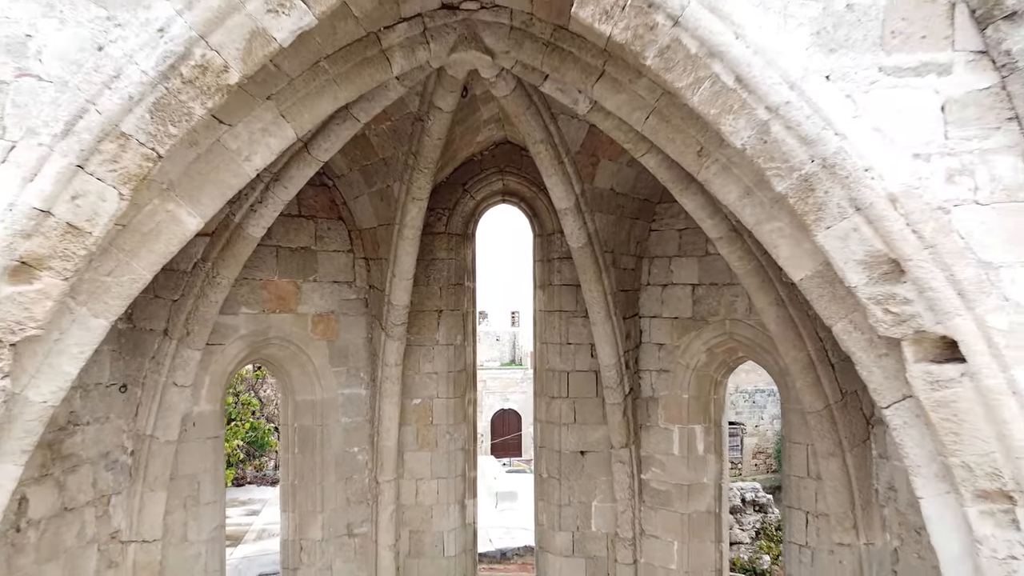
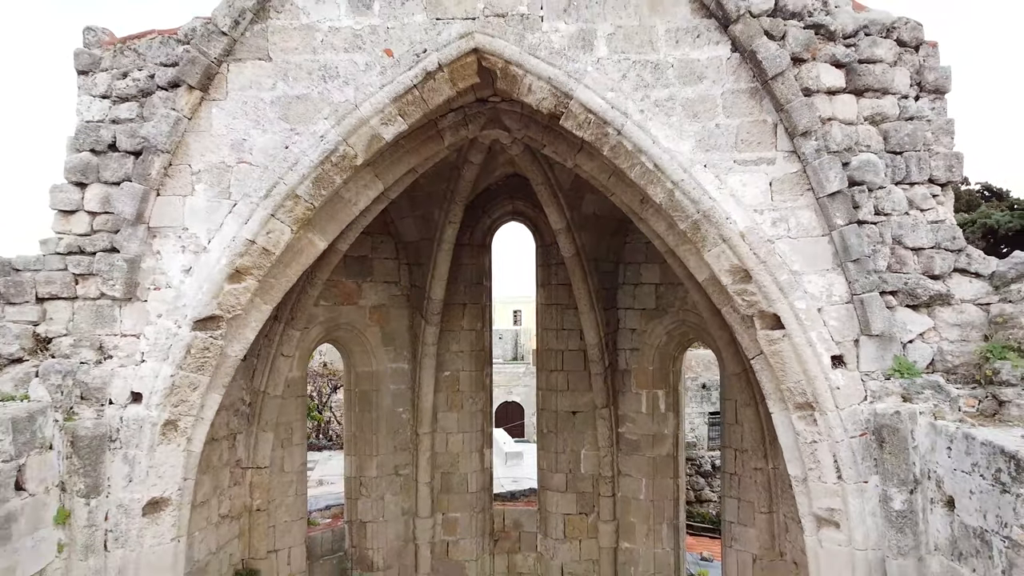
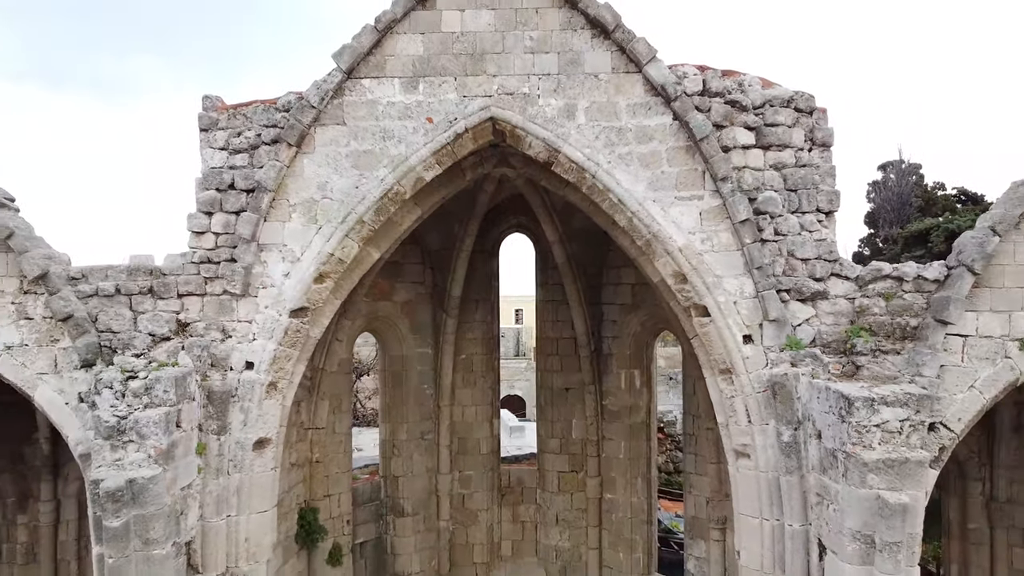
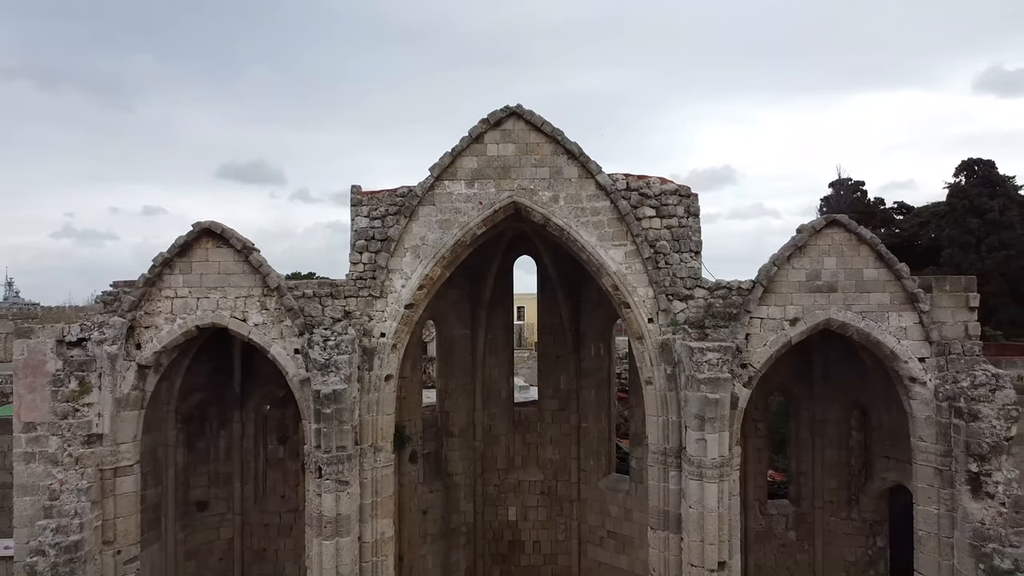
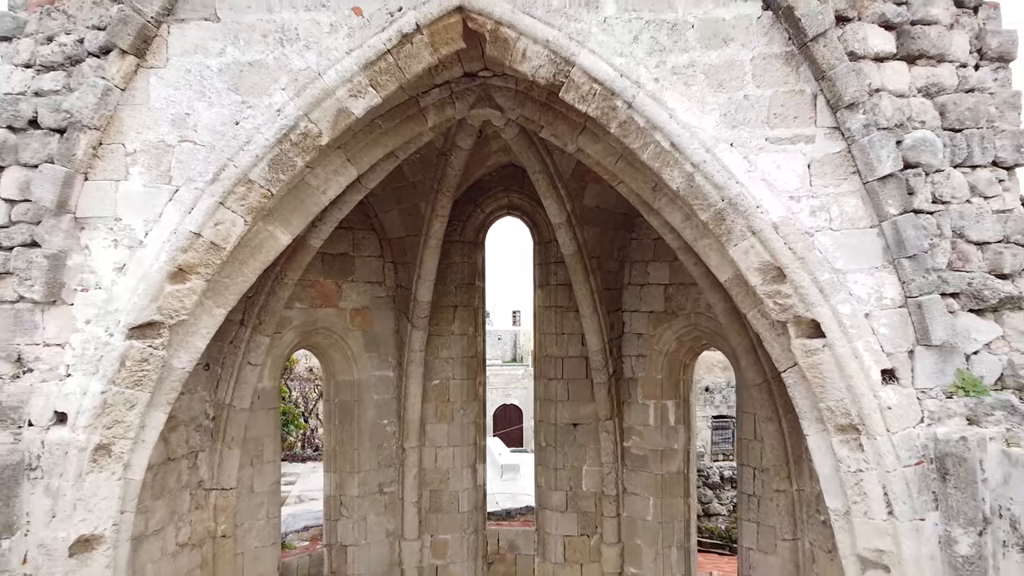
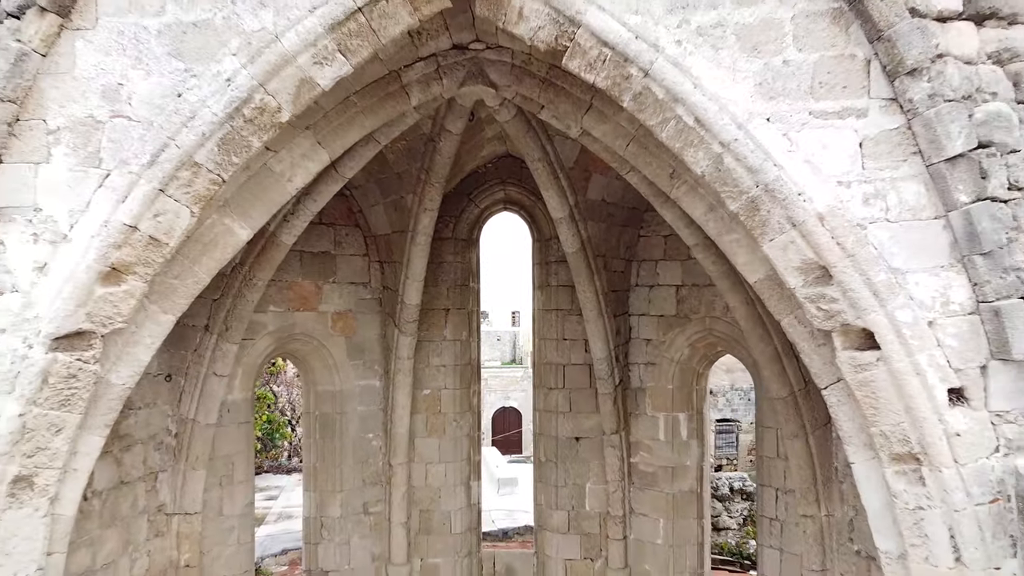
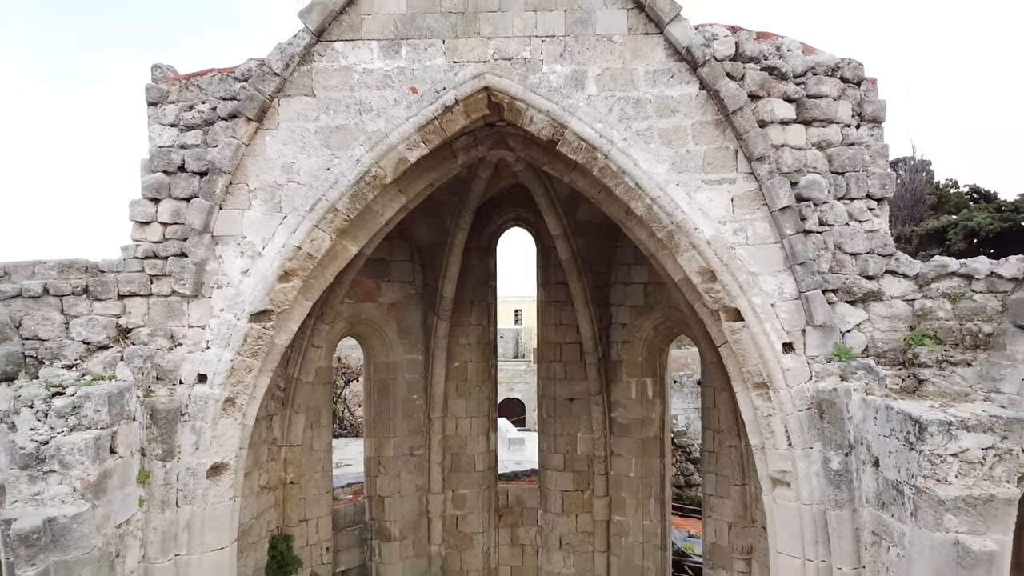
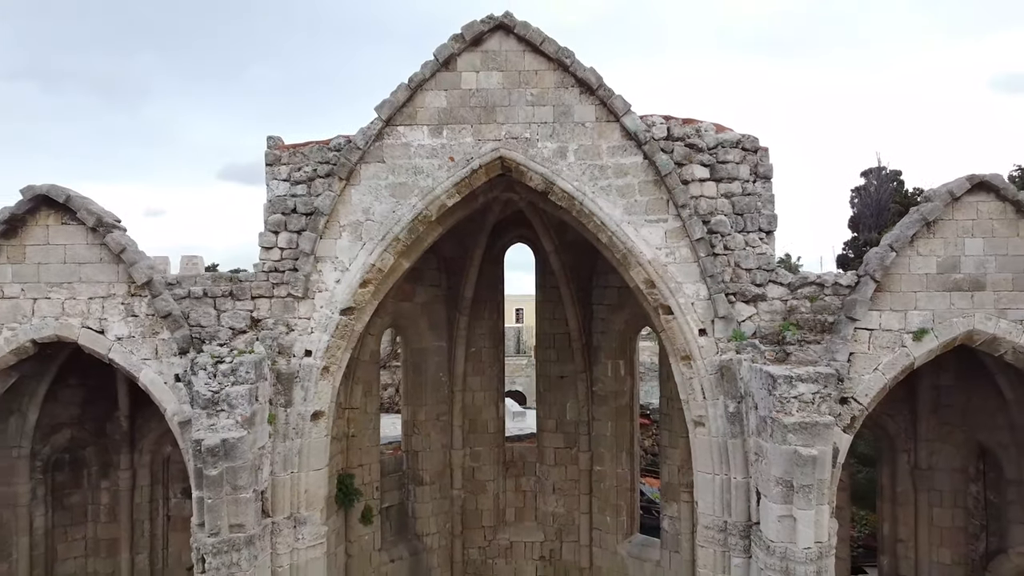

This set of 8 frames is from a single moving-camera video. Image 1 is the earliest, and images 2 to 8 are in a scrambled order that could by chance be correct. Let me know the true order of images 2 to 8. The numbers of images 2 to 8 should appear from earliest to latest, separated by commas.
6, 5, 2, 7, 3, 8, 4
